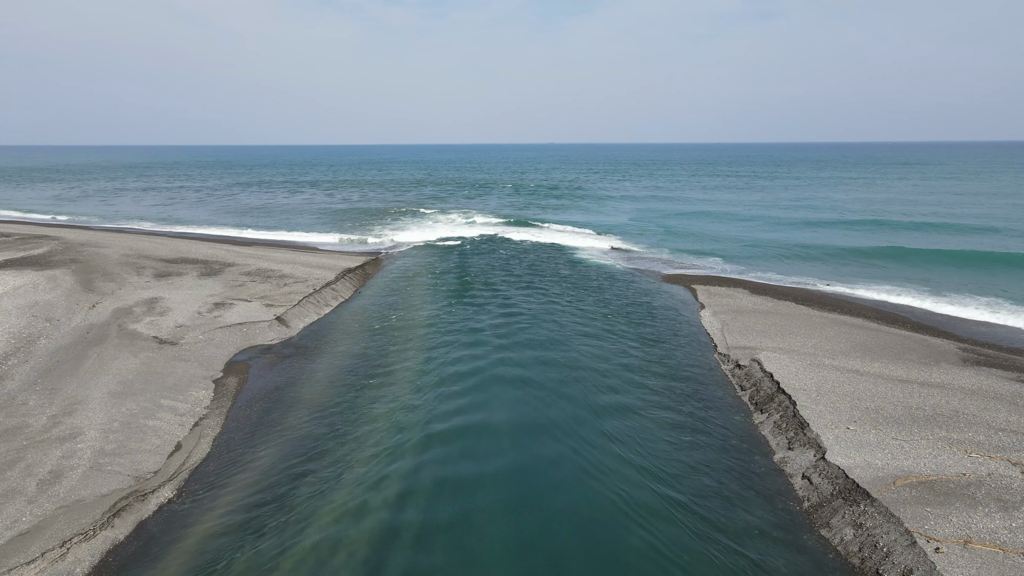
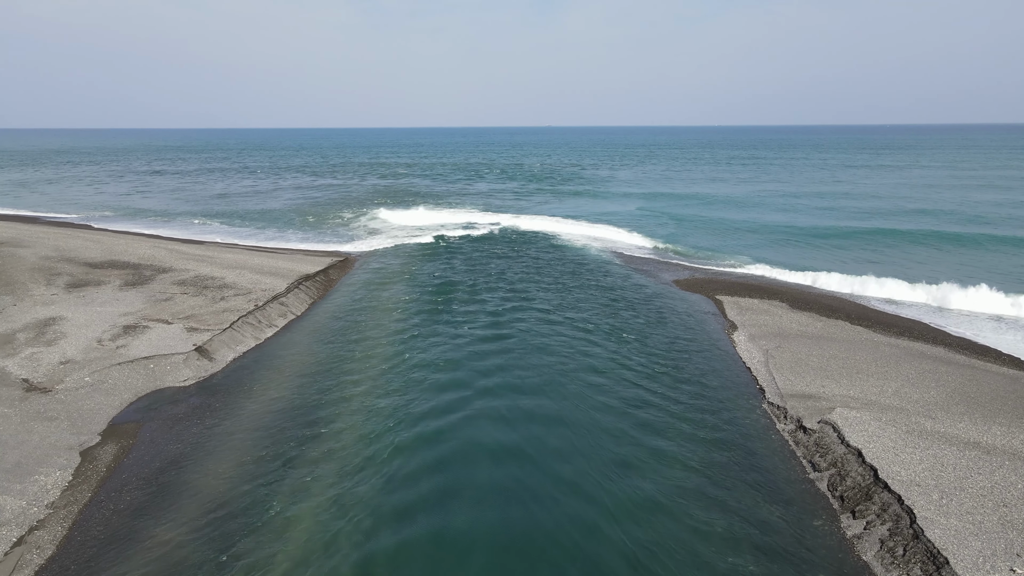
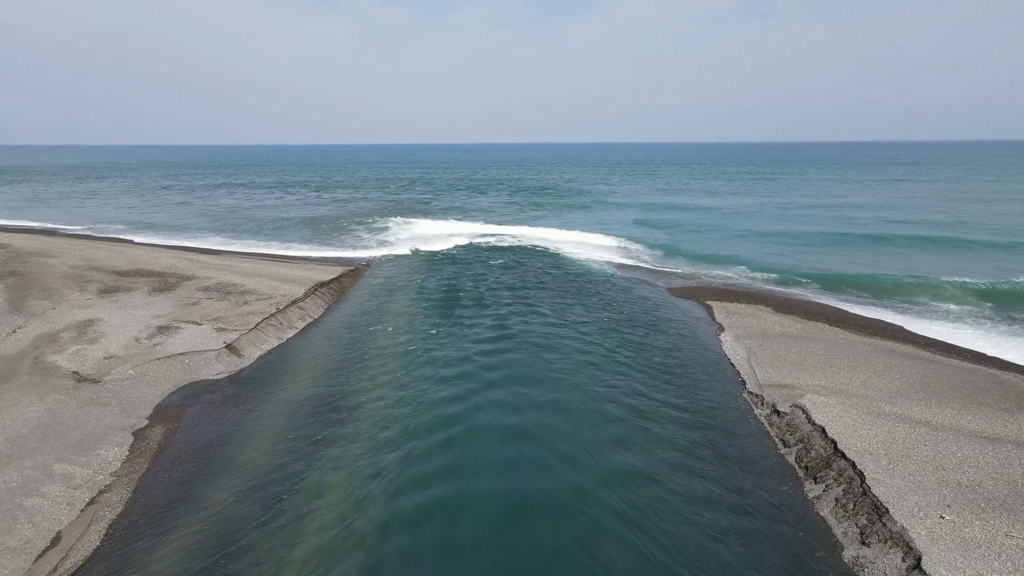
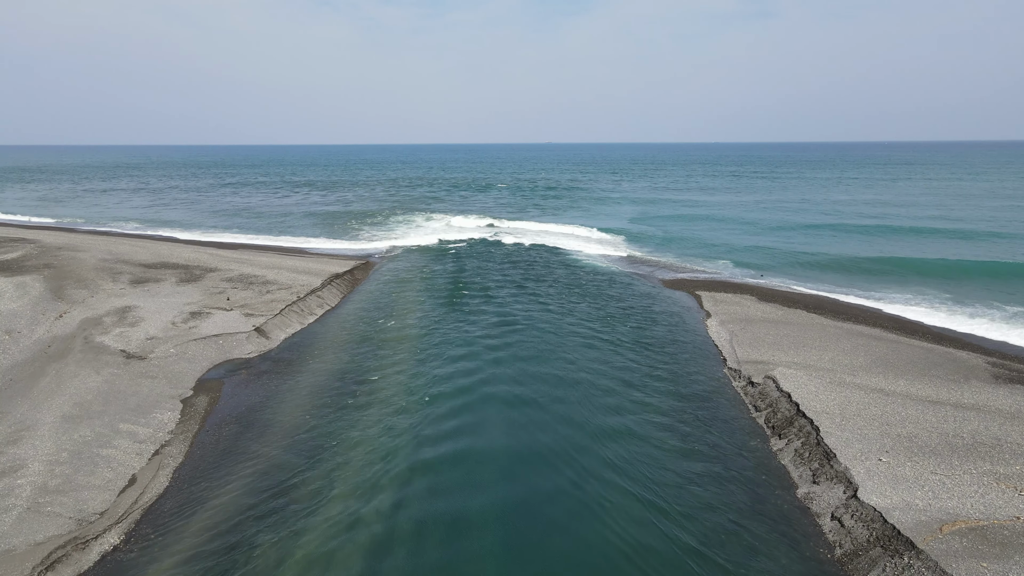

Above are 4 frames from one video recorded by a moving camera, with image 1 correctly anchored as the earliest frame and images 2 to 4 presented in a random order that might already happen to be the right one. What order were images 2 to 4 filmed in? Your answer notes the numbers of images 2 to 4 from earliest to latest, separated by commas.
4, 3, 2
